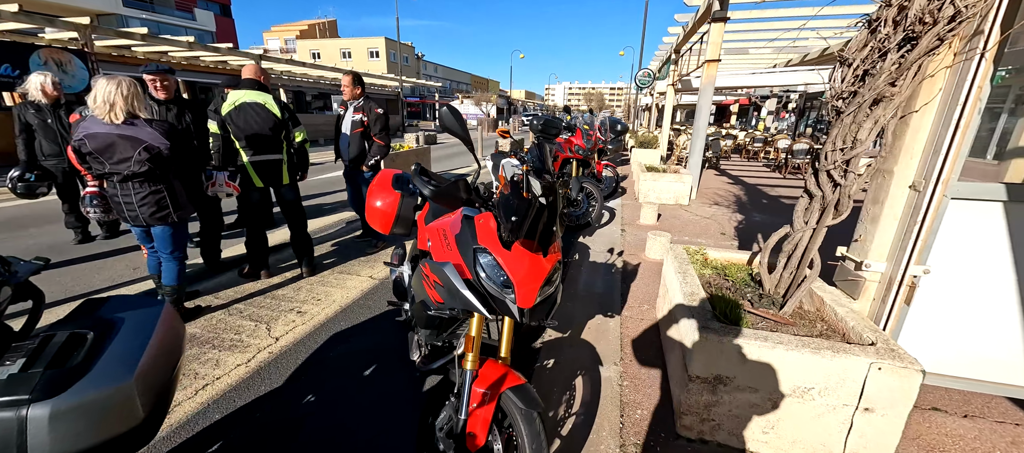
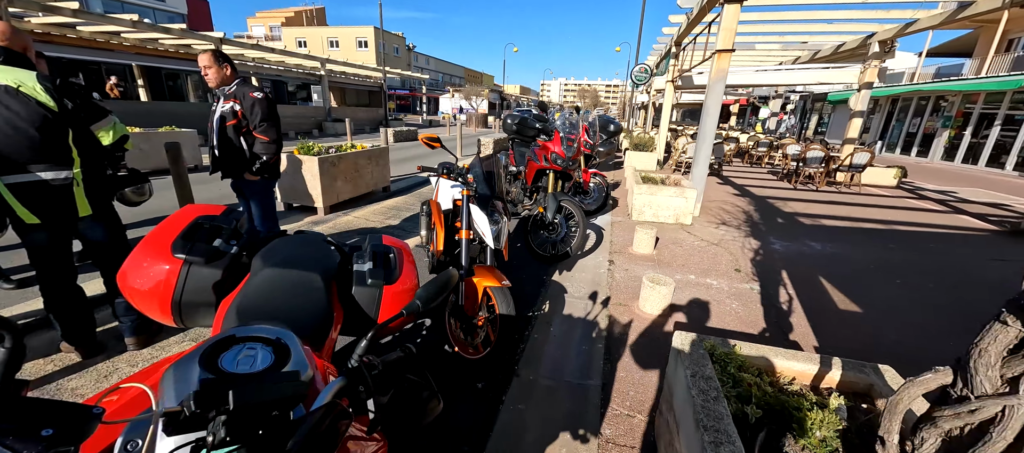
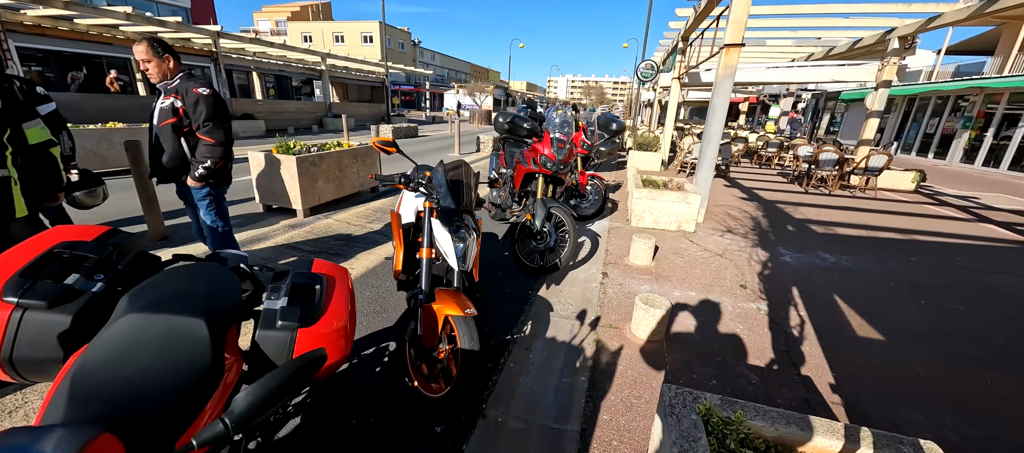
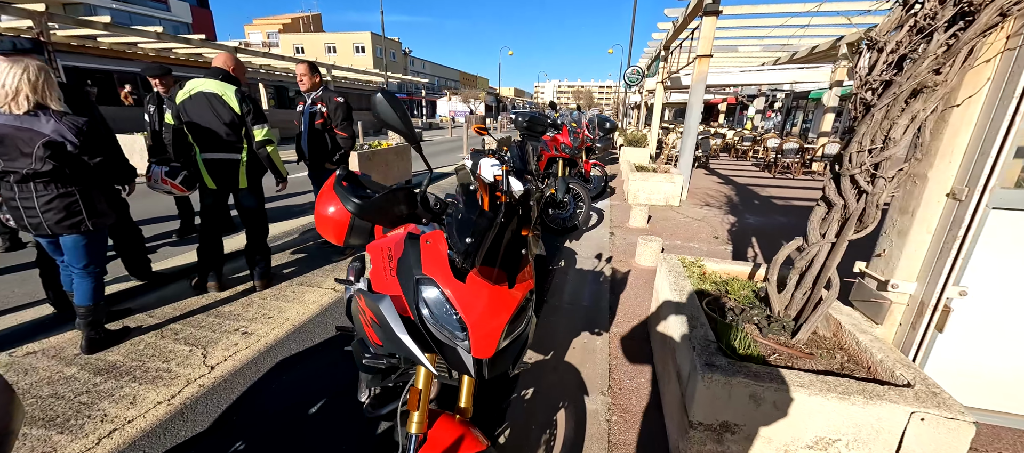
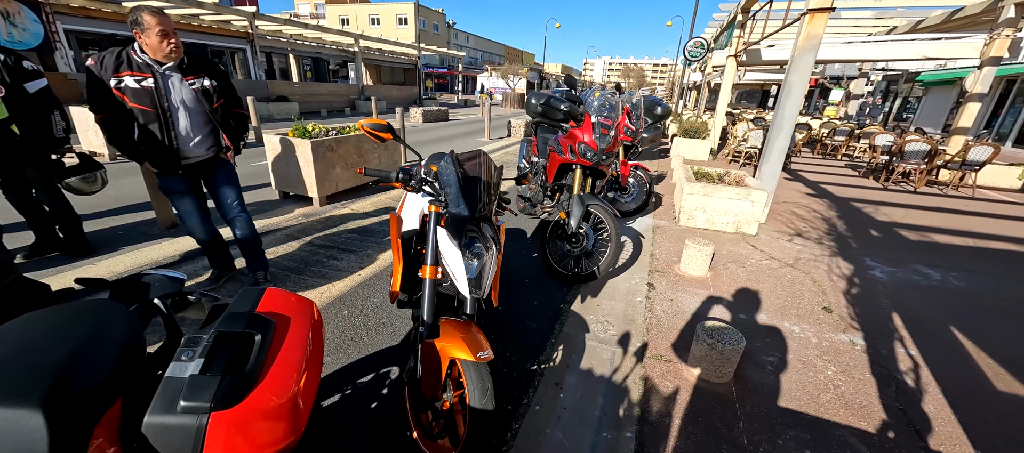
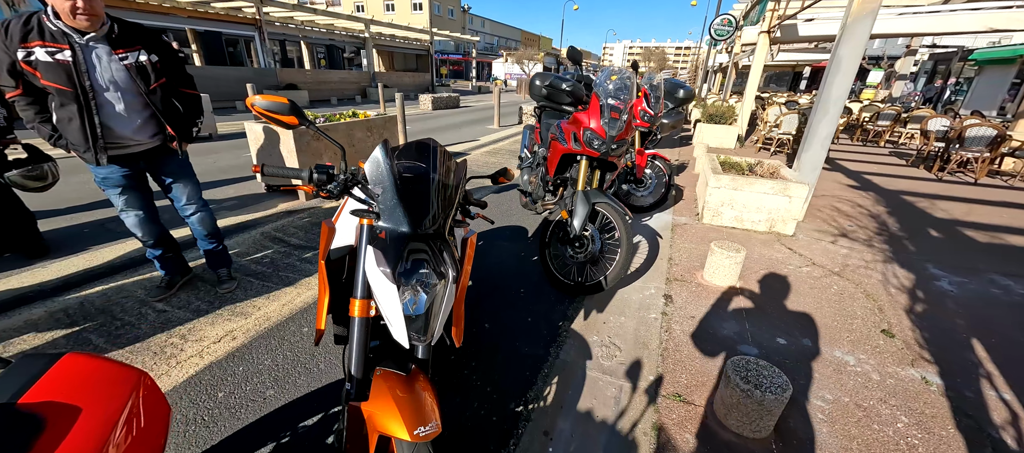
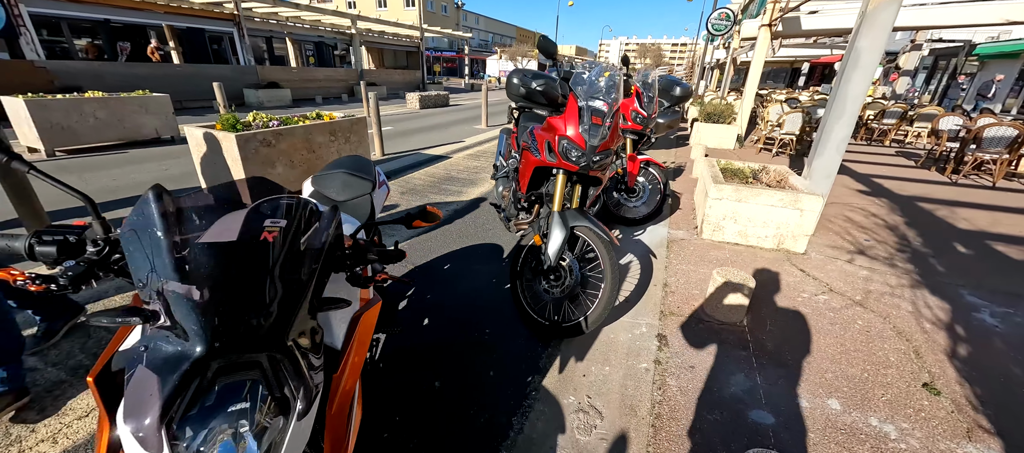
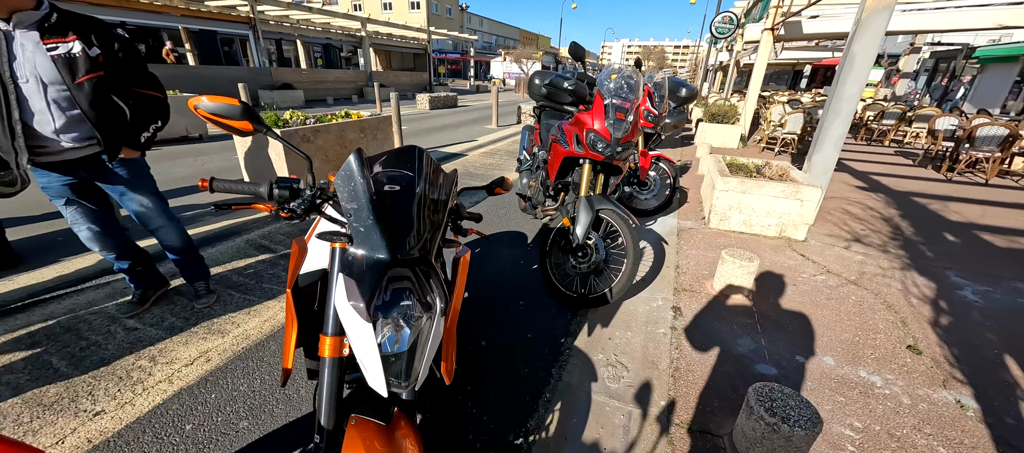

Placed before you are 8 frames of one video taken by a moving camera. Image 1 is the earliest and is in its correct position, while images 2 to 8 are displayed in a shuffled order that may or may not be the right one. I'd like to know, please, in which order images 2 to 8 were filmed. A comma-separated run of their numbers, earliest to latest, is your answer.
4, 2, 3, 5, 6, 8, 7
